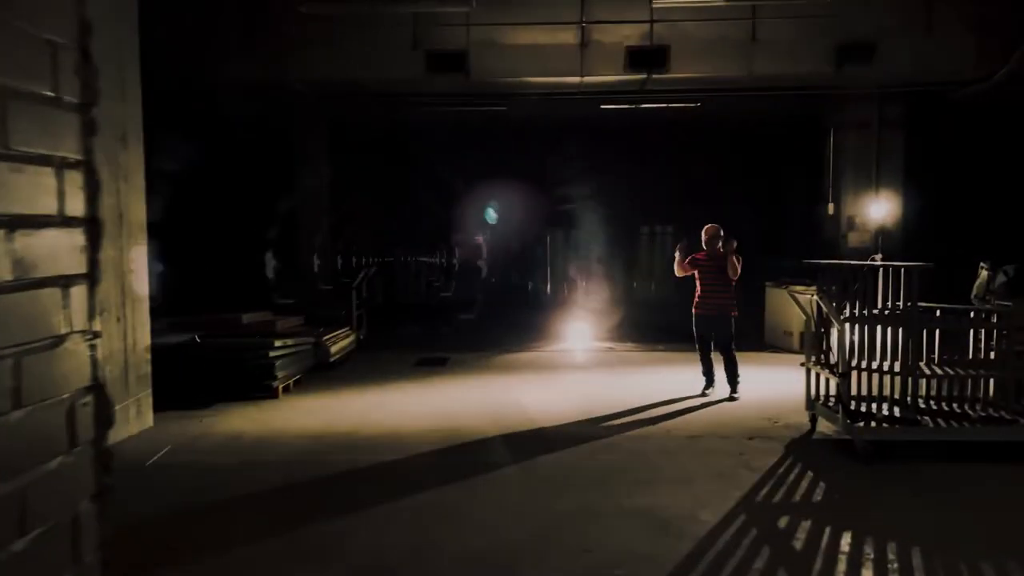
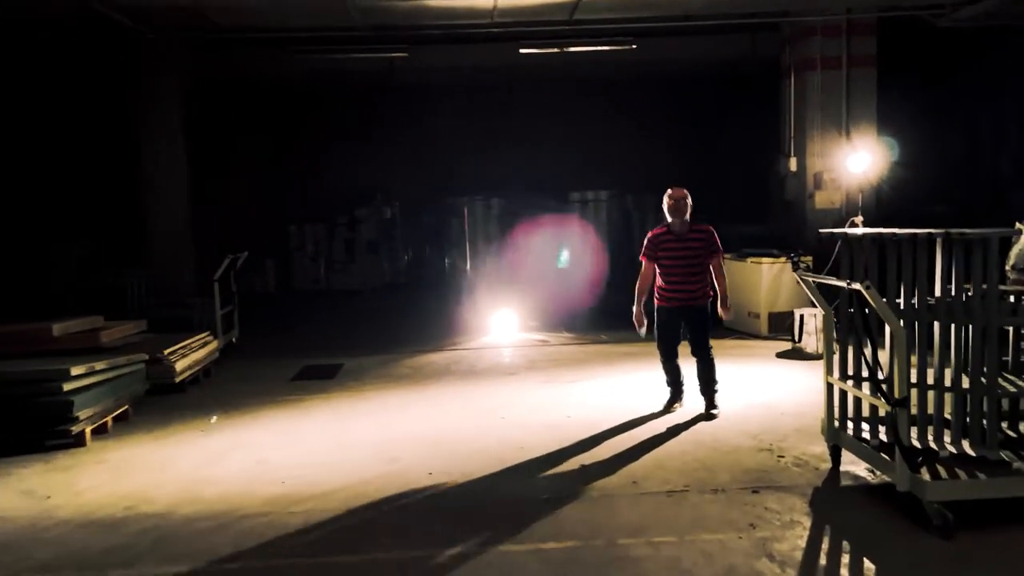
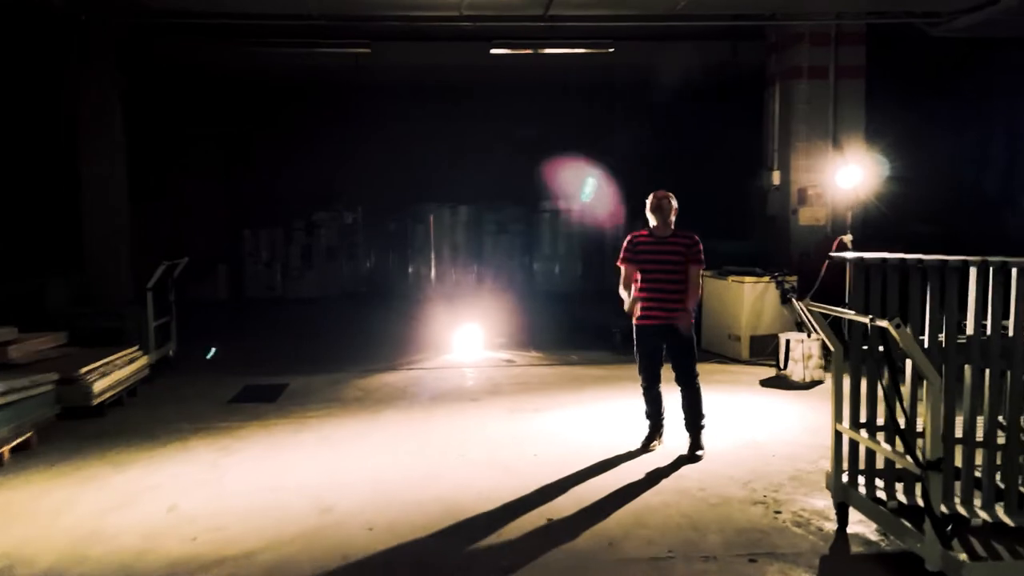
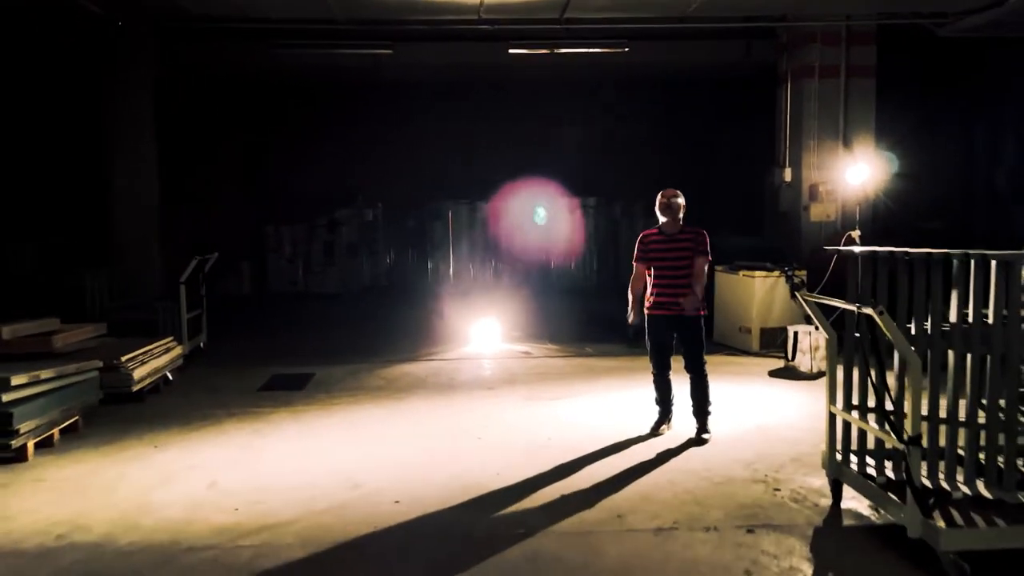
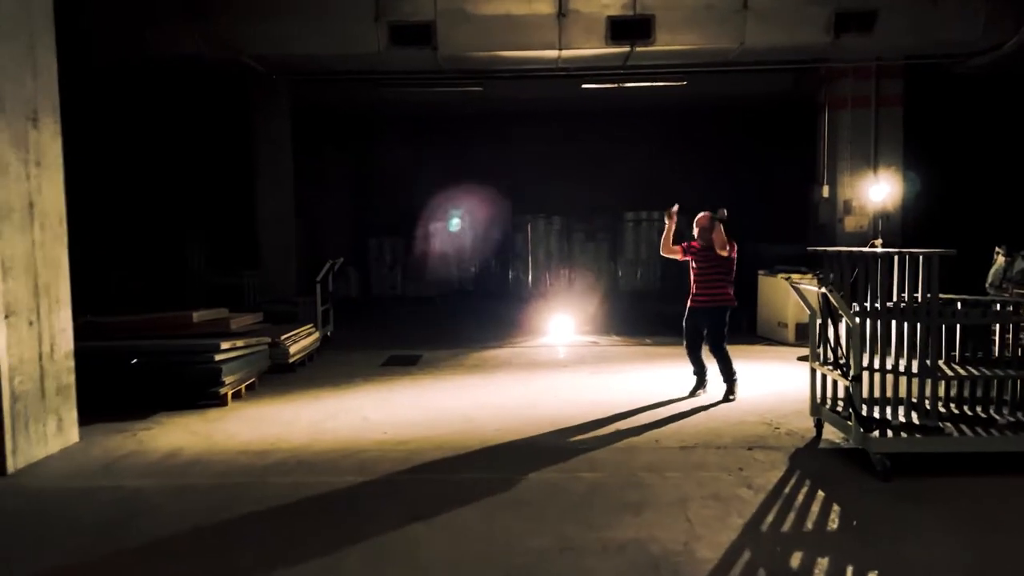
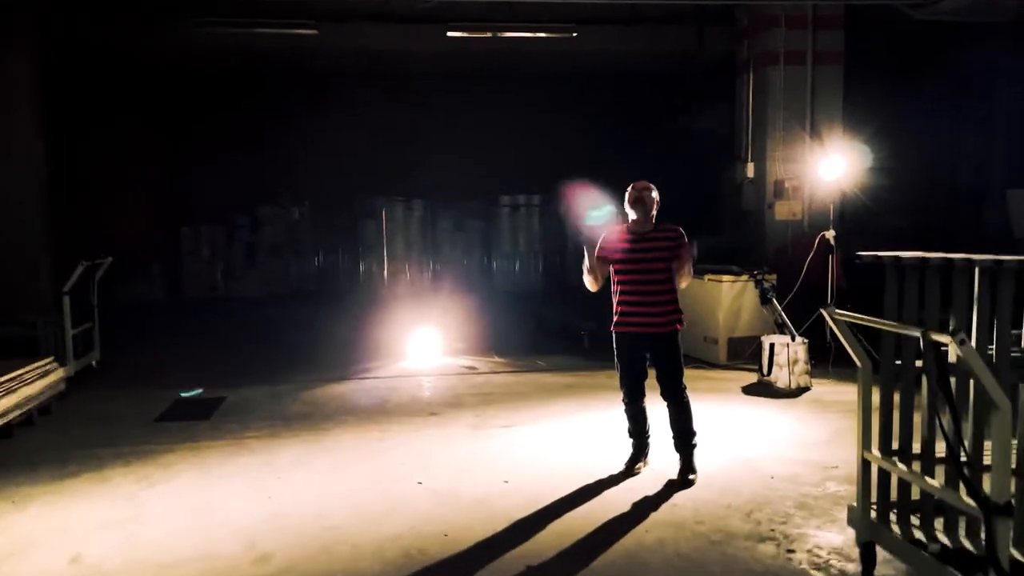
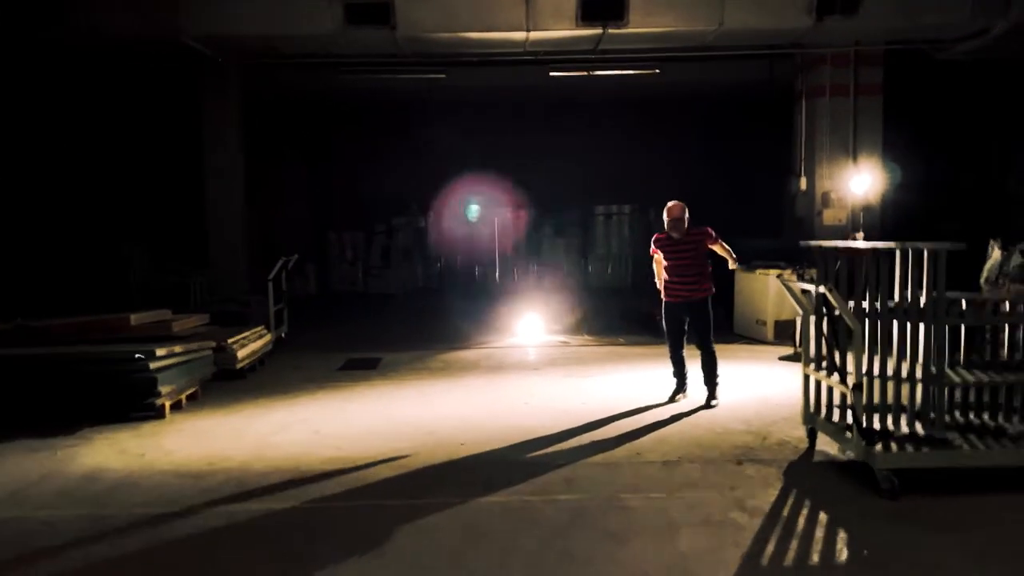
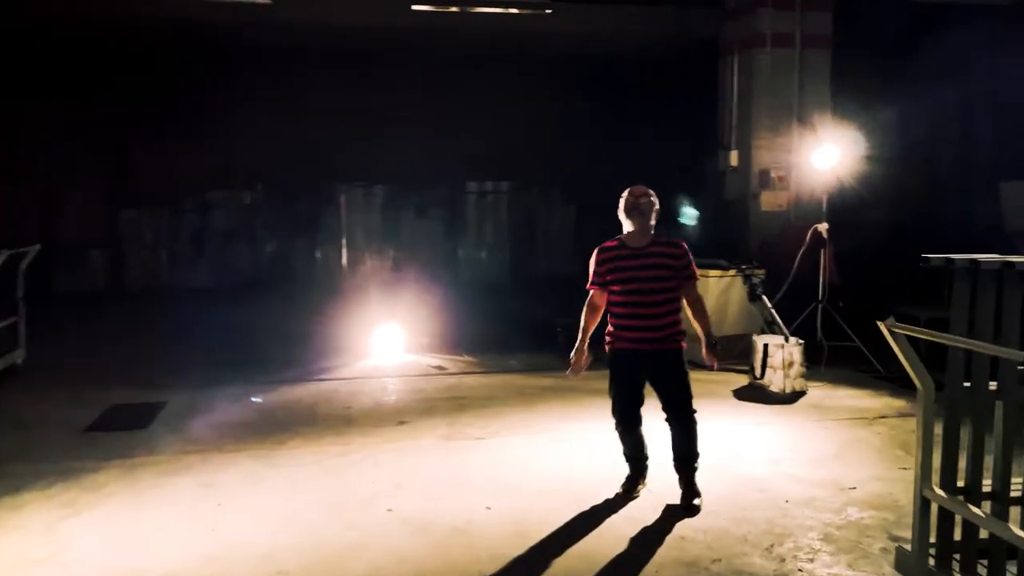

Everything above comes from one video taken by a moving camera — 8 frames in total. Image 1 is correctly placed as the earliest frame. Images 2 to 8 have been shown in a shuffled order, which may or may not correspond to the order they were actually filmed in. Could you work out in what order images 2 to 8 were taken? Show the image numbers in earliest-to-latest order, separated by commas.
5, 7, 2, 4, 3, 6, 8
